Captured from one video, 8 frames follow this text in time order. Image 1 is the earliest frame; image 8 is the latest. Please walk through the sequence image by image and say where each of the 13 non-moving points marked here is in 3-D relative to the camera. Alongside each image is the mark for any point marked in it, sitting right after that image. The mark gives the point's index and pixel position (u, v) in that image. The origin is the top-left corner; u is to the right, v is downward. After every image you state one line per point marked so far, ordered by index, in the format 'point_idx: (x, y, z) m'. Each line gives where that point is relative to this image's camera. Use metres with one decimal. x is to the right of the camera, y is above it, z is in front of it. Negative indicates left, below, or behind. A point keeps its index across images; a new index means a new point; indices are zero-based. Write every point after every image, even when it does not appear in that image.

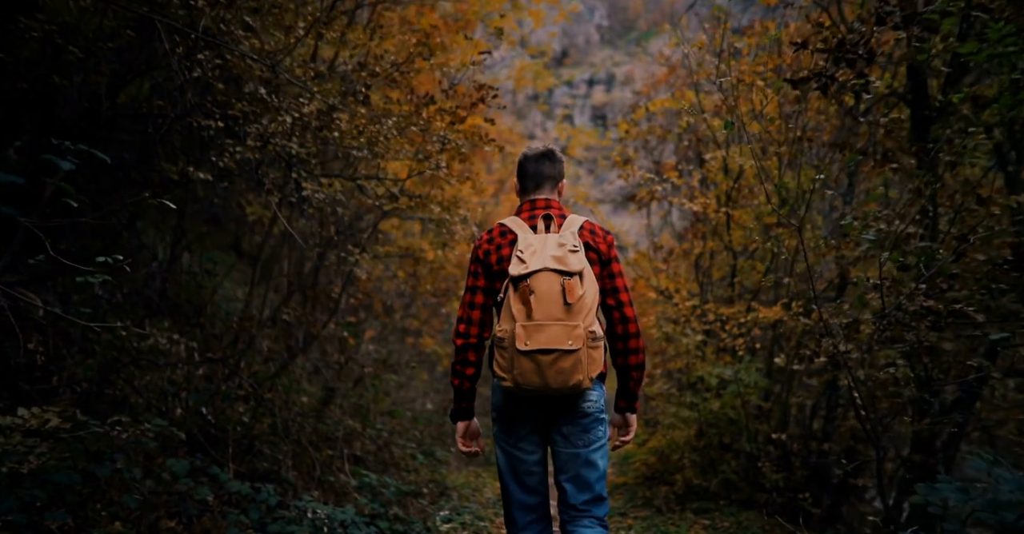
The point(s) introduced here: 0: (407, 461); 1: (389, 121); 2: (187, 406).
0: (-1.0, -1.9, +7.3) m
1: (-1.0, +1.1, +5.7) m
2: (-2.5, -1.1, +5.7) m
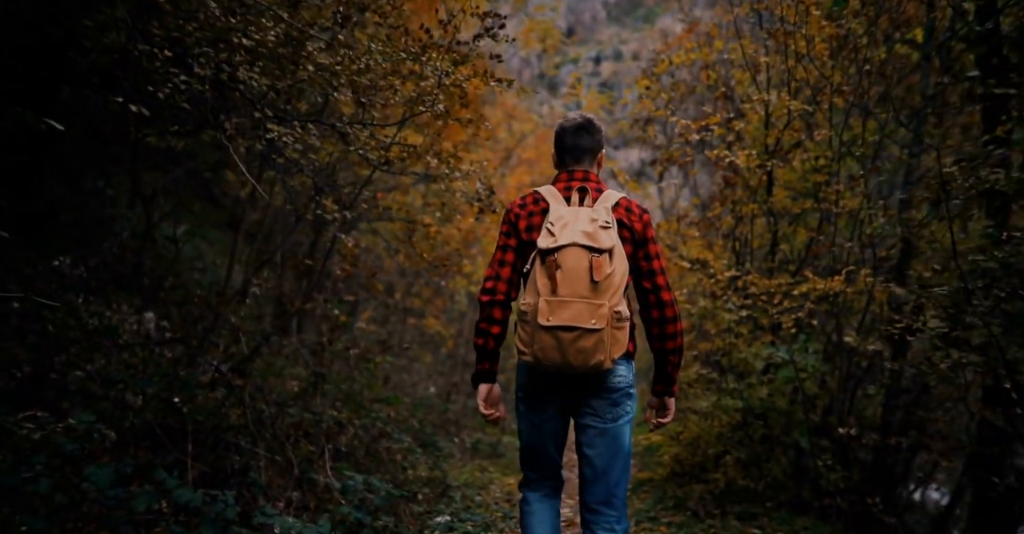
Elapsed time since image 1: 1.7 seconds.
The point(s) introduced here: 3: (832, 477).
0: (-0.9, -1.6, +6.4) m
1: (-0.9, +1.4, +4.8) m
2: (-2.4, -0.8, +4.8) m
3: (+2.1, -1.4, +5.0) m
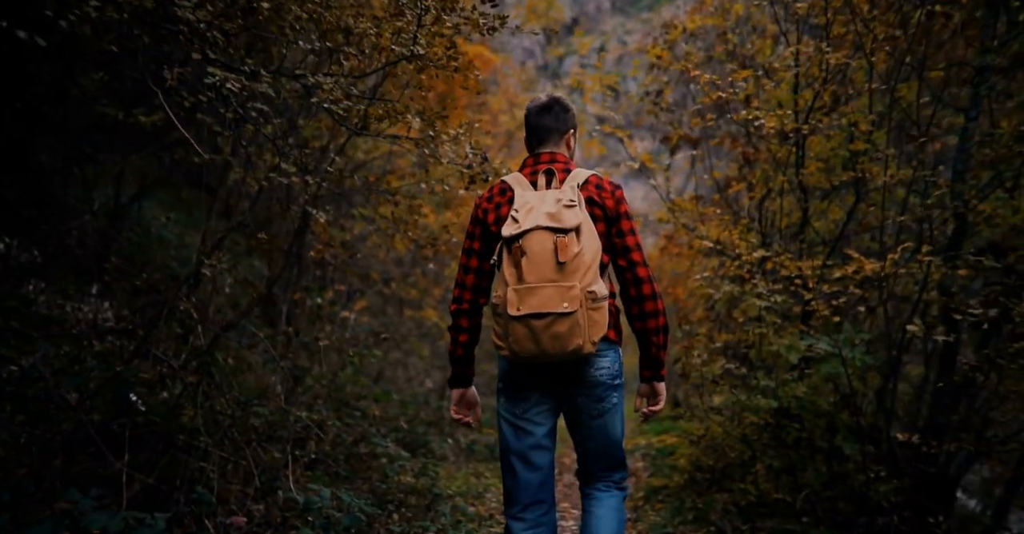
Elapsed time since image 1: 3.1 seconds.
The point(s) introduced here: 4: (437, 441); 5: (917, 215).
0: (-1.0, -1.5, +5.7) m
1: (-0.9, +1.5, +4.1) m
2: (-2.4, -0.7, +4.1) m
3: (+2.1, -1.3, +4.3) m
4: (-0.8, -1.7, +7.4) m
5: (+2.7, +0.3, +4.9) m
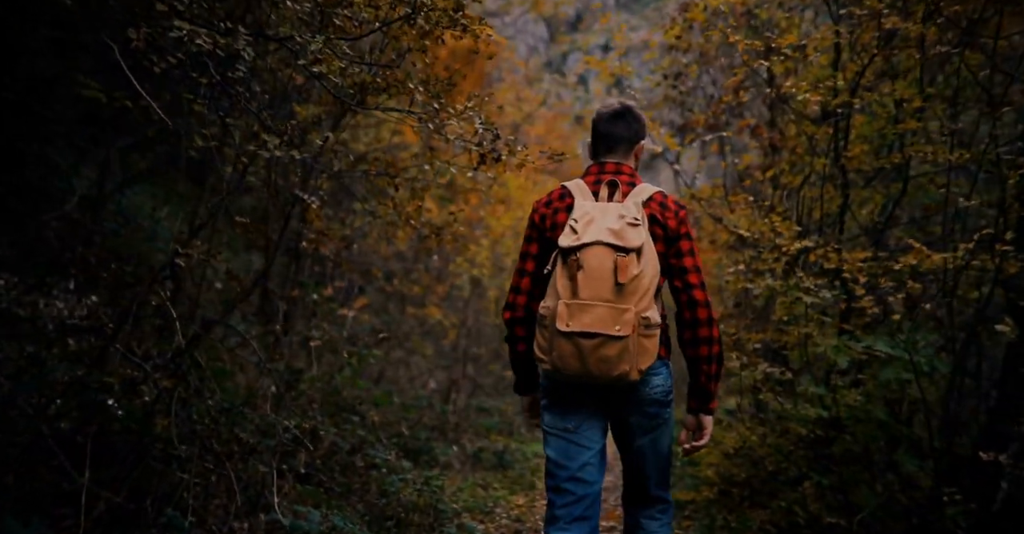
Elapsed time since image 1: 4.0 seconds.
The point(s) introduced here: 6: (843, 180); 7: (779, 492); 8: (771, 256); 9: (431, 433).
0: (-0.9, -1.4, +5.2) m
1: (-0.8, +1.6, +3.6) m
2: (-2.3, -0.6, +3.6) m
3: (+2.2, -1.2, +3.8) m
4: (-0.7, -1.7, +6.9) m
5: (+2.8, +0.4, +4.4) m
6: (+2.4, +0.6, +5.3) m
7: (+1.7, -1.4, +4.7) m
8: (+1.7, +0.1, +4.9) m
9: (-0.8, -1.7, +7.5) m
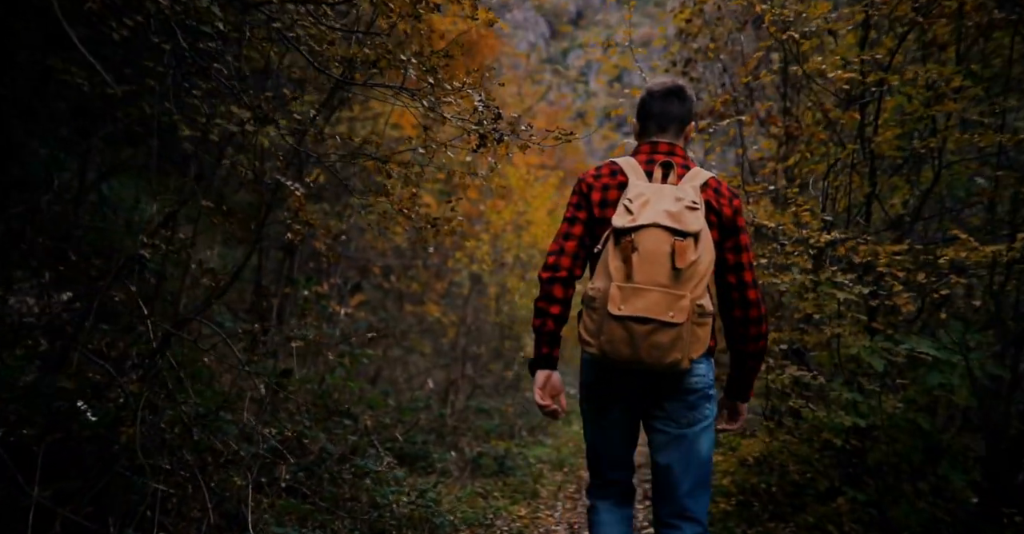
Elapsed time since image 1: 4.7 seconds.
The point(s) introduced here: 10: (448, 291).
0: (-0.9, -1.4, +4.9) m
1: (-0.8, +1.6, +3.2) m
2: (-2.3, -0.6, +3.3) m
3: (+2.2, -1.2, +3.4) m
4: (-0.7, -1.6, +6.6) m
5: (+2.8, +0.4, +4.0) m
6: (+2.4, +0.7, +5.0) m
7: (+1.7, -1.4, +4.3) m
8: (+1.7, +0.1, +4.5) m
9: (-0.8, -1.6, +7.1) m
10: (-1.0, -0.4, +11.6) m
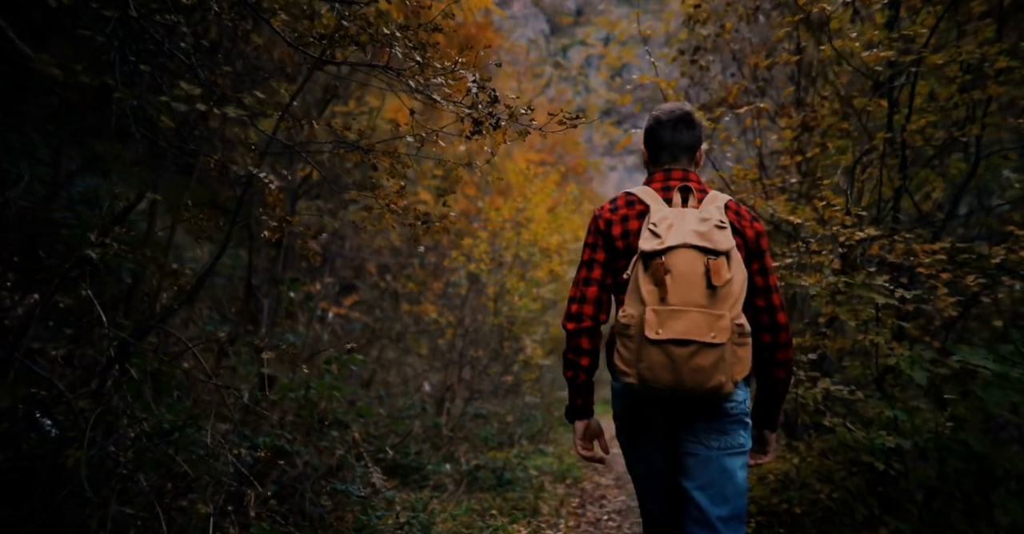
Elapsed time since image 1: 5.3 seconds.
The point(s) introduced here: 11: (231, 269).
0: (-0.9, -1.4, +4.5) m
1: (-0.8, +1.6, +2.8) m
2: (-2.3, -0.6, +2.9) m
3: (+2.2, -1.2, +3.0) m
4: (-0.7, -1.6, +6.2) m
5: (+2.8, +0.4, +3.6) m
6: (+2.4, +0.7, +4.6) m
7: (+1.7, -1.4, +3.9) m
8: (+1.7, +0.1, +4.1) m
9: (-0.8, -1.6, +6.7) m
10: (-1.0, -0.4, +11.2) m
11: (-2.9, 0.0, +7.8) m
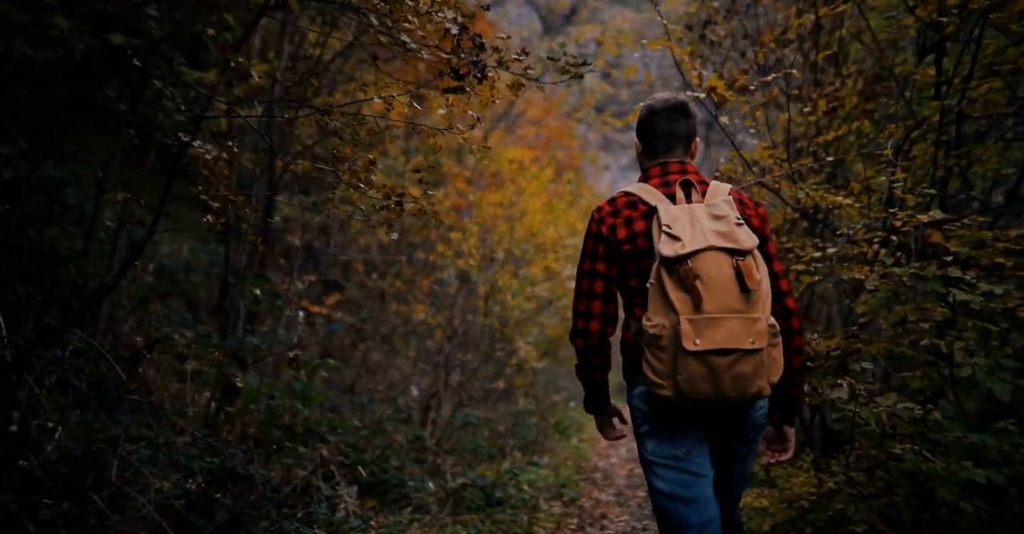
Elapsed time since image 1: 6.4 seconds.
0: (-0.9, -1.4, +3.9) m
1: (-0.9, +1.6, +2.2) m
2: (-2.4, -0.6, +2.2) m
3: (+2.2, -1.2, +2.4) m
4: (-0.8, -1.6, +5.5) m
5: (+2.7, +0.5, +3.0) m
6: (+2.3, +0.7, +4.0) m
7: (+1.6, -1.3, +3.3) m
8: (+1.7, +0.1, +3.5) m
9: (-0.9, -1.6, +6.1) m
10: (-1.1, -0.3, +10.5) m
11: (-3.0, 0.0, +7.2) m
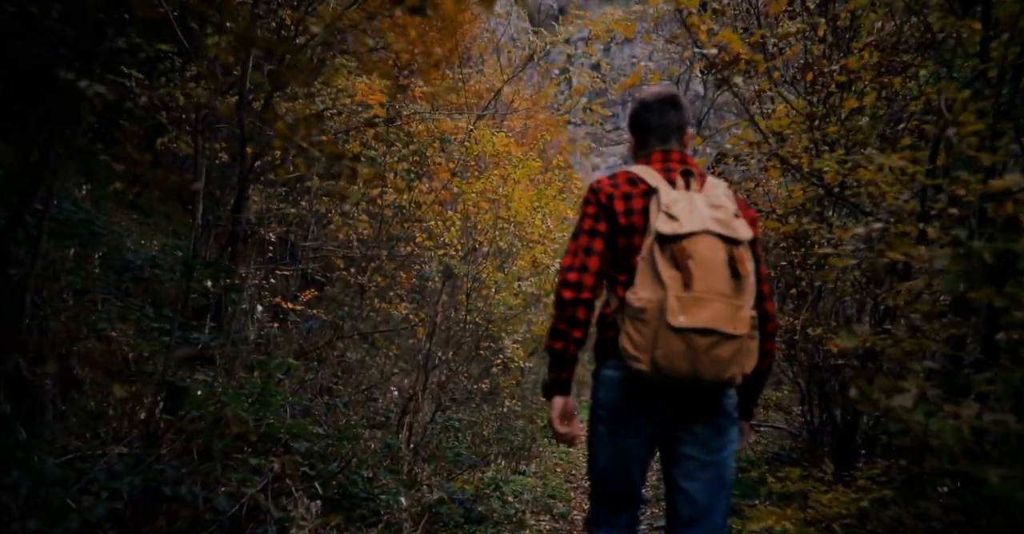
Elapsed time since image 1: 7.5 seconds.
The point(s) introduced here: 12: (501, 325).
0: (-1.0, -1.3, +3.3) m
1: (-0.9, +1.7, +1.6) m
2: (-2.4, -0.5, +1.6) m
3: (+2.1, -1.1, +1.9) m
4: (-0.9, -1.5, +5.0) m
5: (+2.6, +0.5, +2.5) m
6: (+2.3, +0.8, +3.4) m
7: (+1.5, -1.3, +2.8) m
8: (+1.6, +0.2, +3.0) m
9: (-1.0, -1.5, +5.5) m
10: (-1.3, -0.2, +9.9) m
11: (-3.1, +0.1, +6.6) m
12: (-0.2, -0.9, +11.0) m
